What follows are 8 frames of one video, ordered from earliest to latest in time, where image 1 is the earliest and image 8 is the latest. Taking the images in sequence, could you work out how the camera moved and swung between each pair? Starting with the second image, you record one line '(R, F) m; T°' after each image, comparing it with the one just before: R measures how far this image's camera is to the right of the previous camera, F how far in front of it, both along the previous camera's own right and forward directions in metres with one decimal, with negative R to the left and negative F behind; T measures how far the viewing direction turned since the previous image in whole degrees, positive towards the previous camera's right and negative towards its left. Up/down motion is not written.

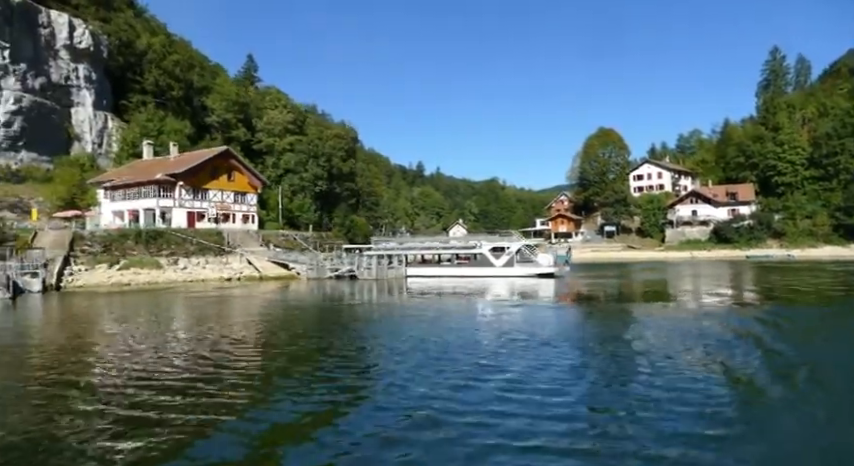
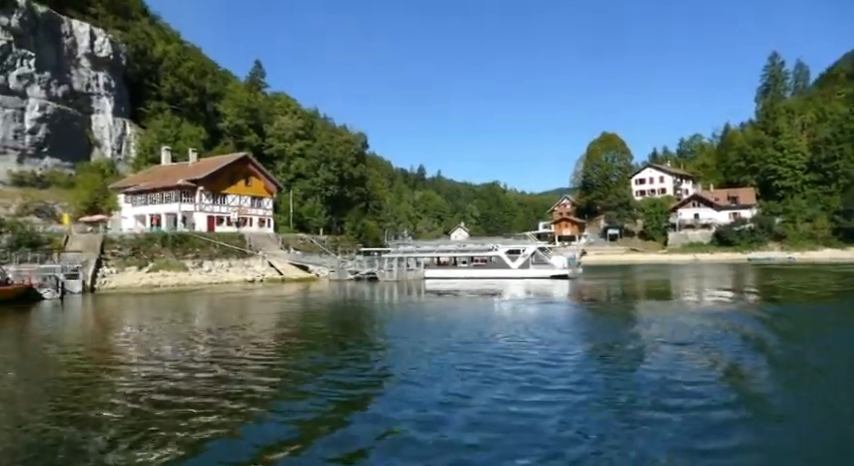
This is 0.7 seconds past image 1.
(-1.2, -1.6) m; 0°
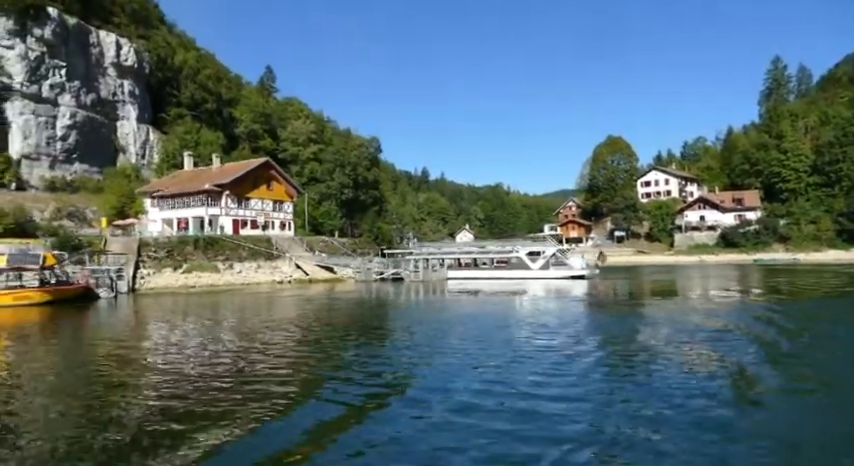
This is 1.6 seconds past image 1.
(-1.5, -1.9) m; 0°
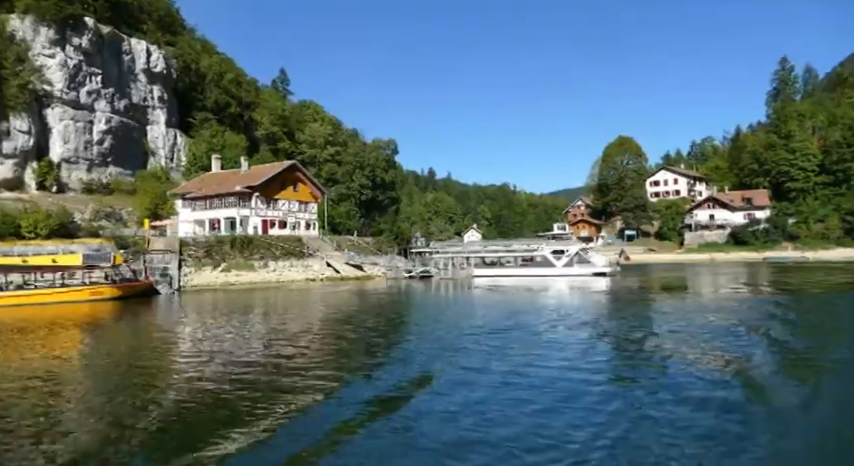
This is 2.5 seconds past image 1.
(-1.7, -2.1) m; 0°
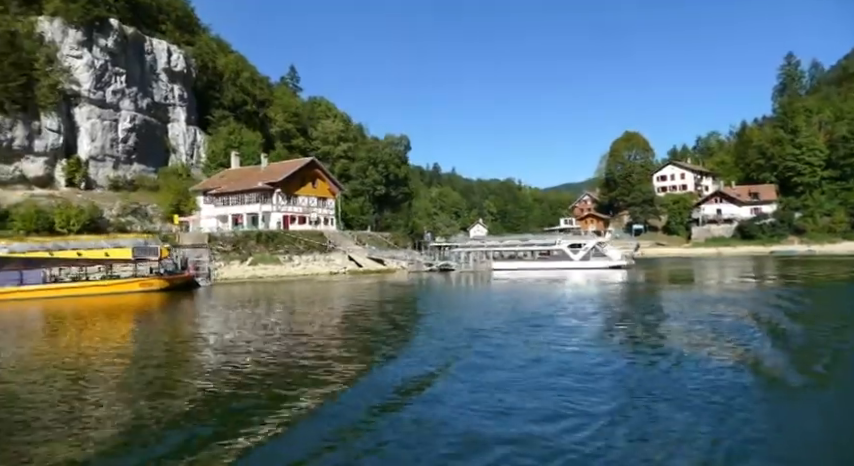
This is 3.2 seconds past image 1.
(-1.4, -1.6) m; 0°
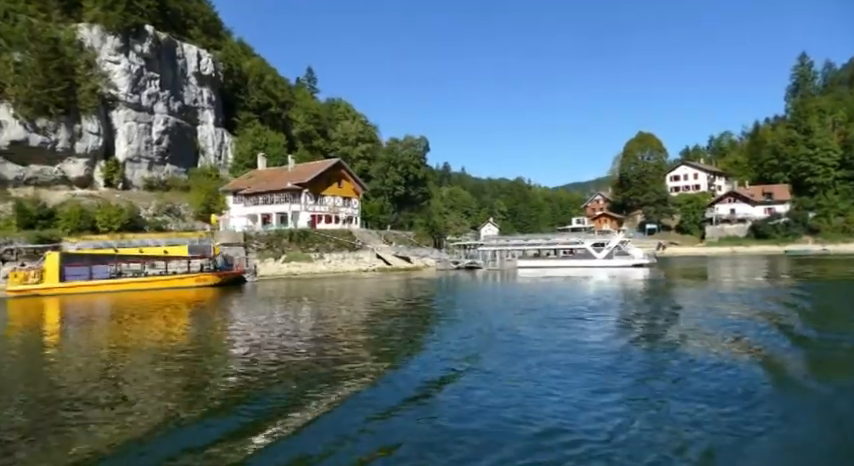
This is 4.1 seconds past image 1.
(-1.6, -1.8) m; -1°
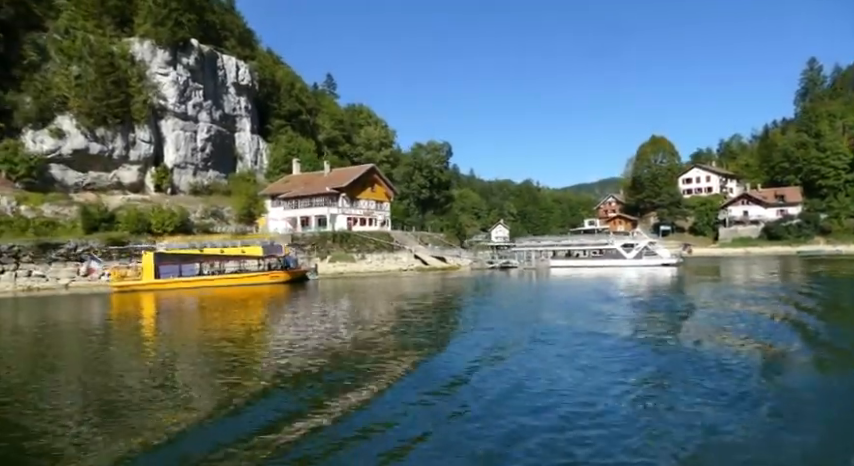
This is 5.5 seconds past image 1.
(-2.8, -3.2) m; -1°
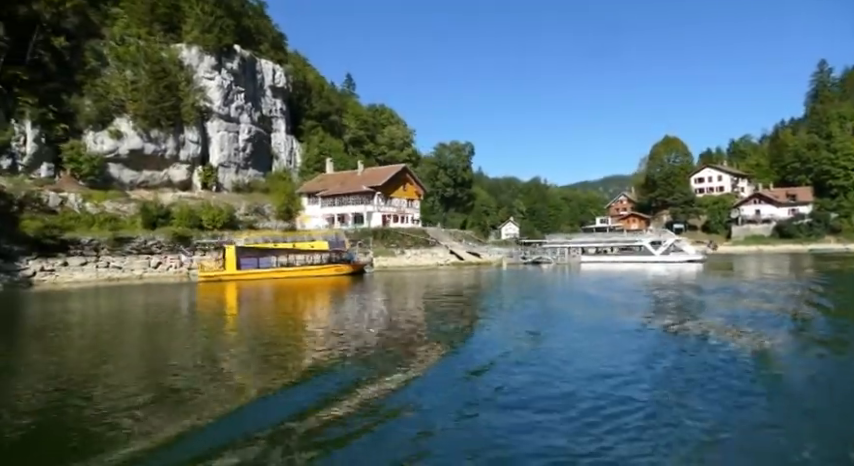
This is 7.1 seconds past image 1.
(-3.1, -3.3) m; 0°
